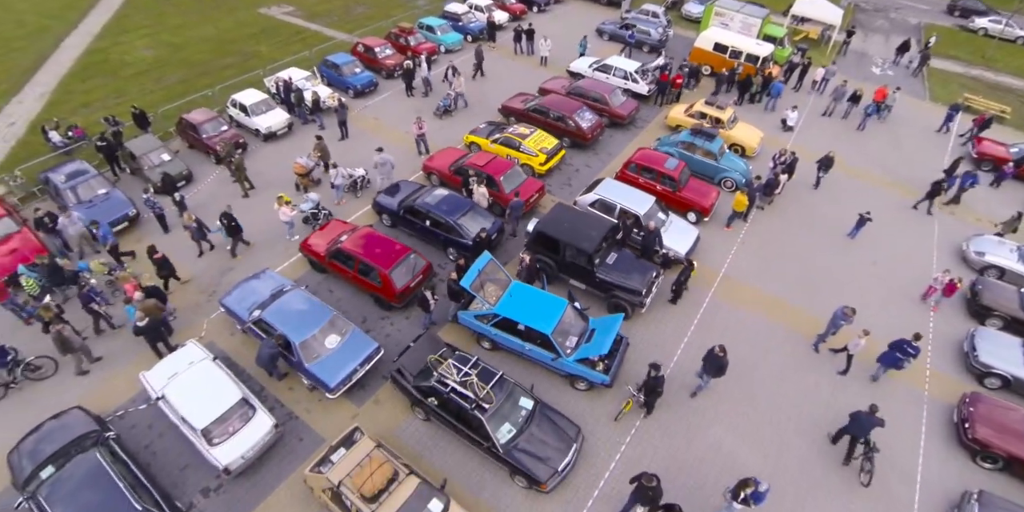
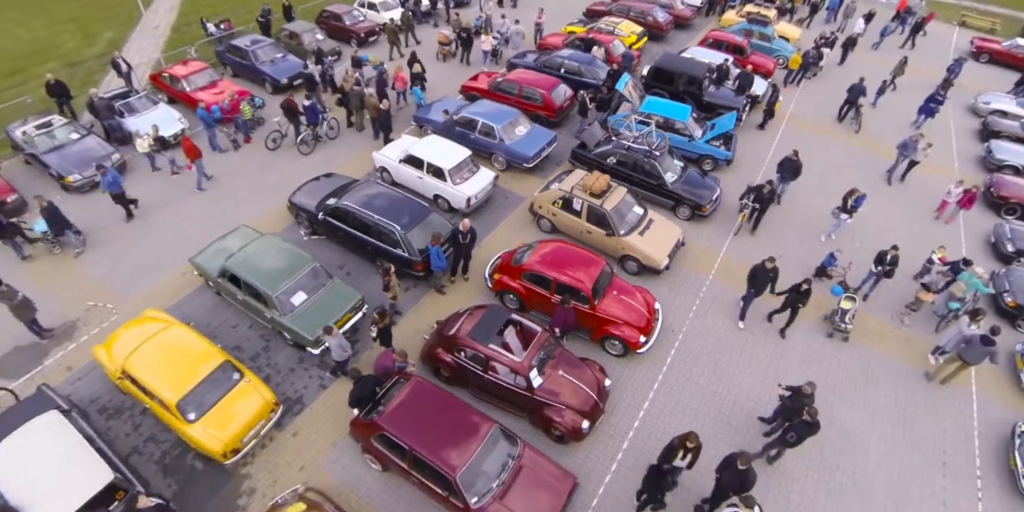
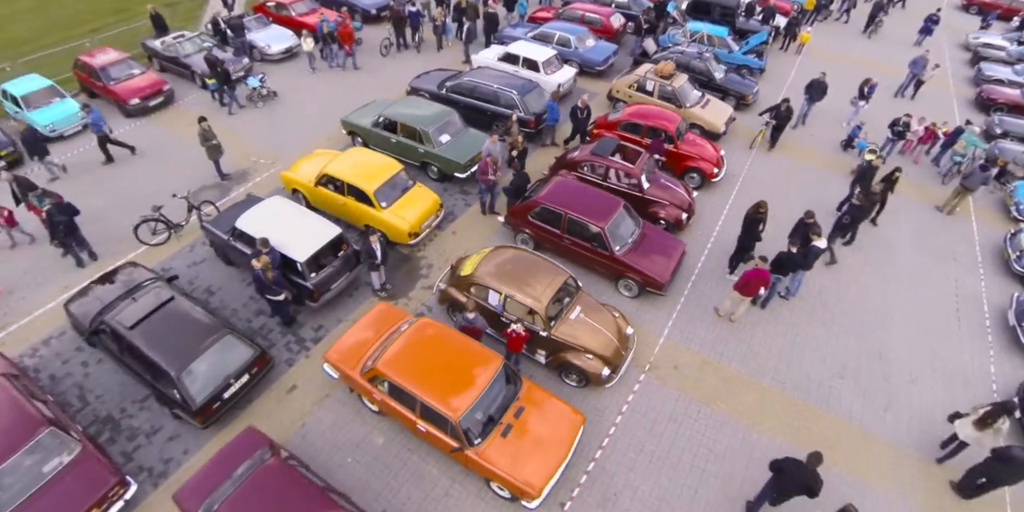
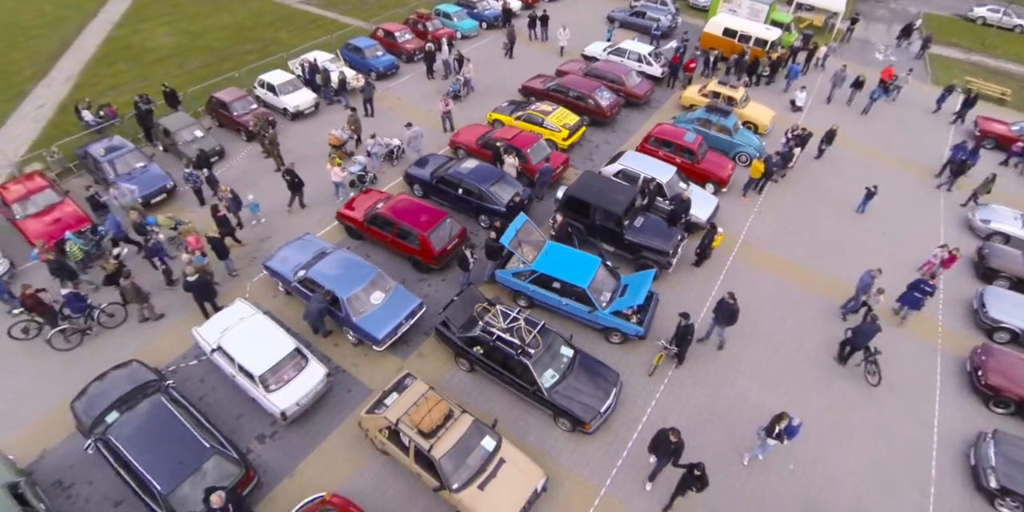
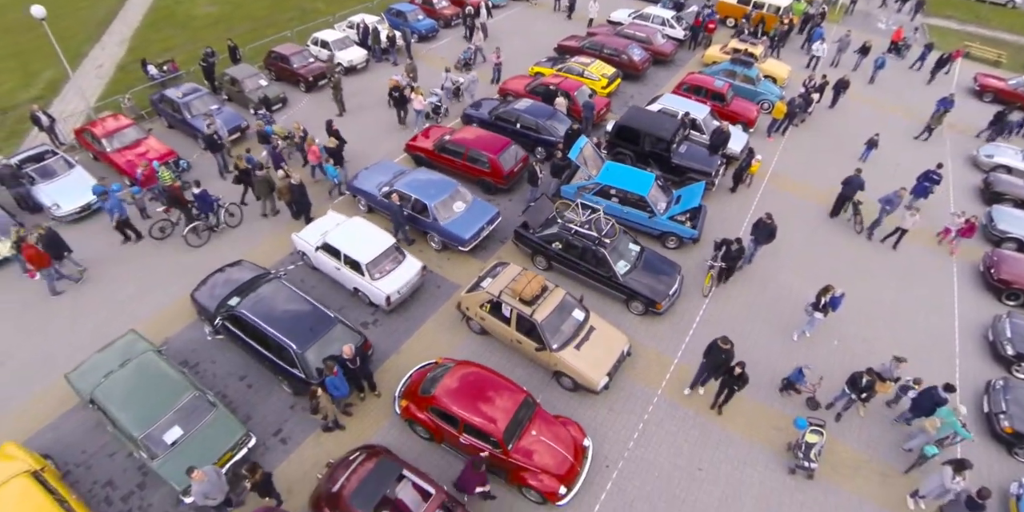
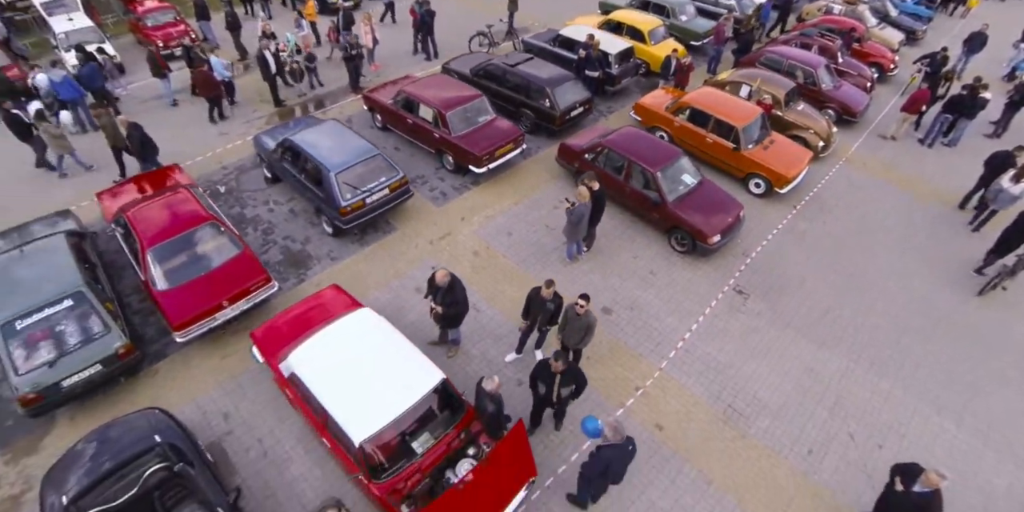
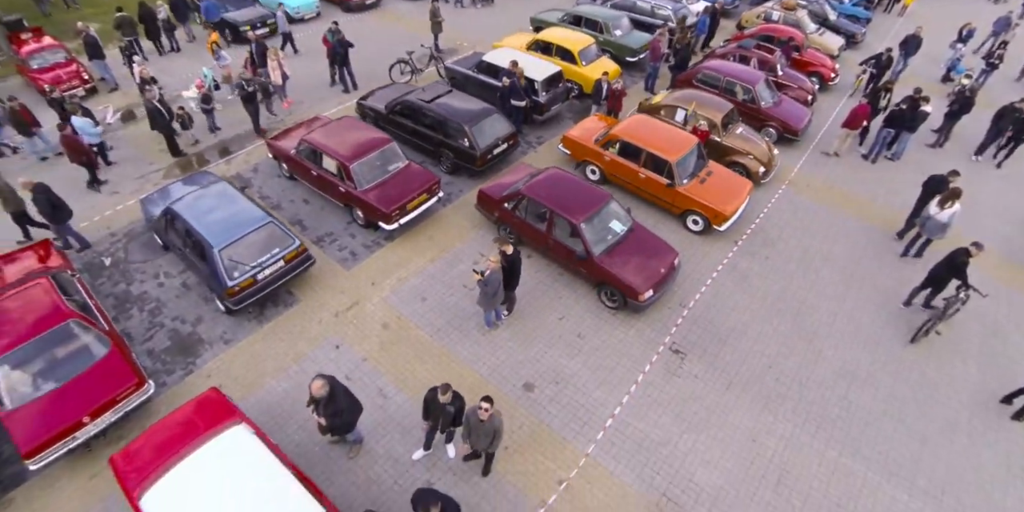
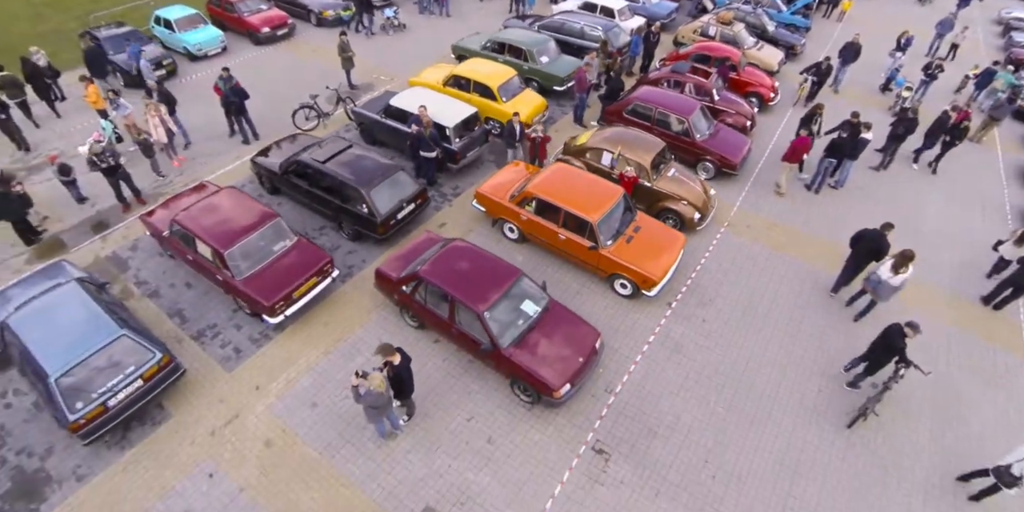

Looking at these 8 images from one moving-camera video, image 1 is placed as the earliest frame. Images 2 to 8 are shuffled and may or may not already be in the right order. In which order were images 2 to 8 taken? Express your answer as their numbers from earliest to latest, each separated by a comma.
4, 5, 2, 3, 8, 7, 6
